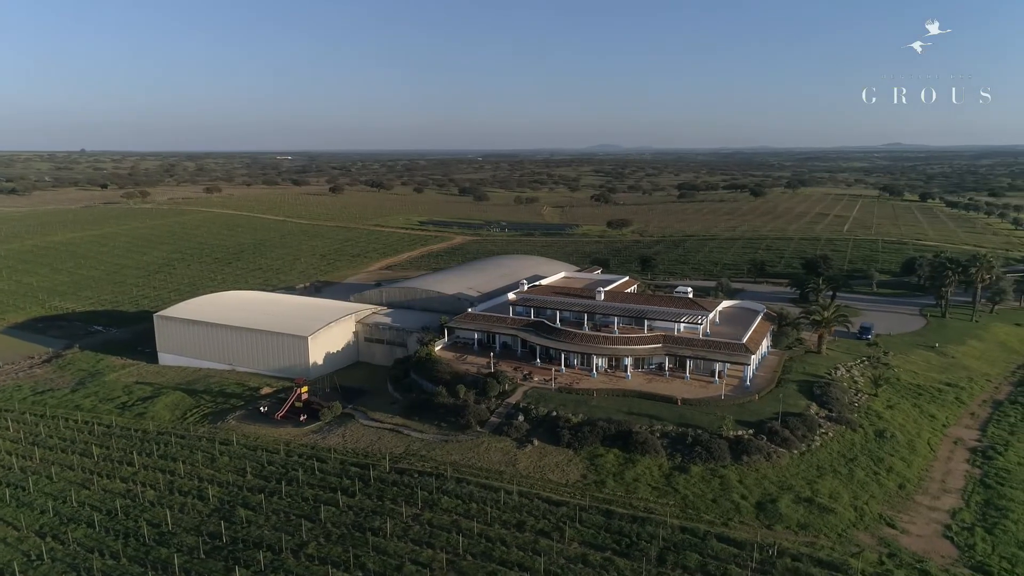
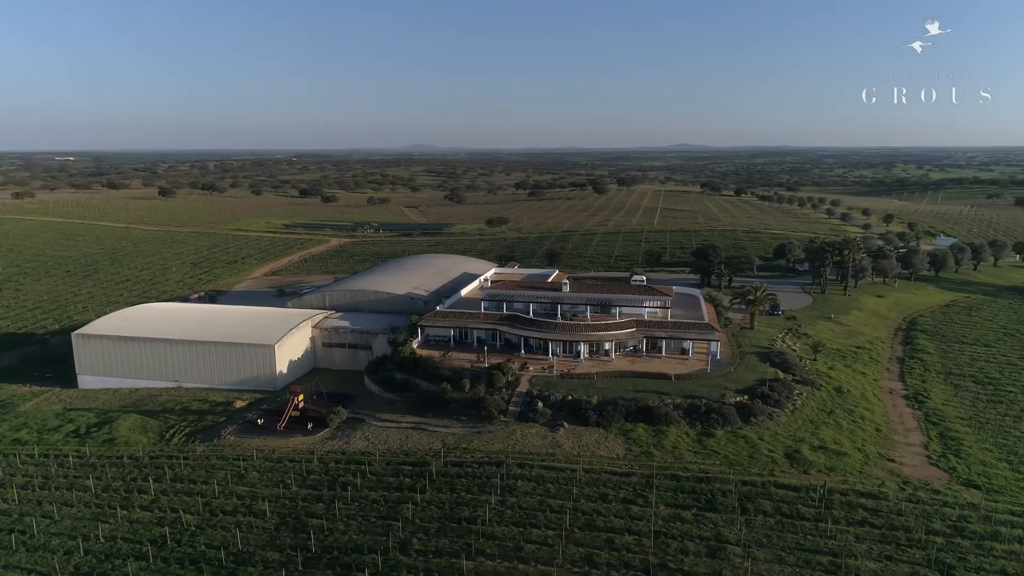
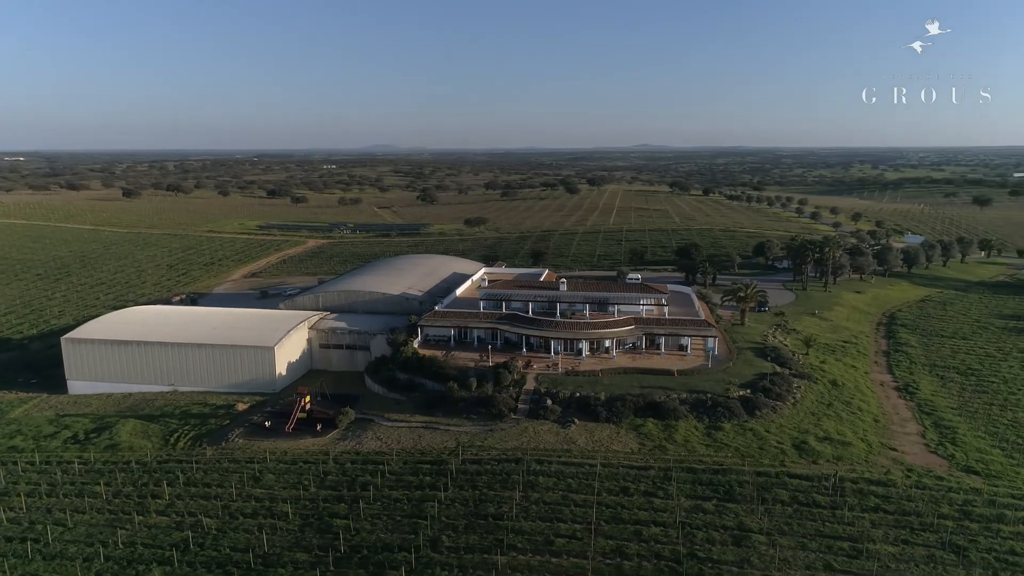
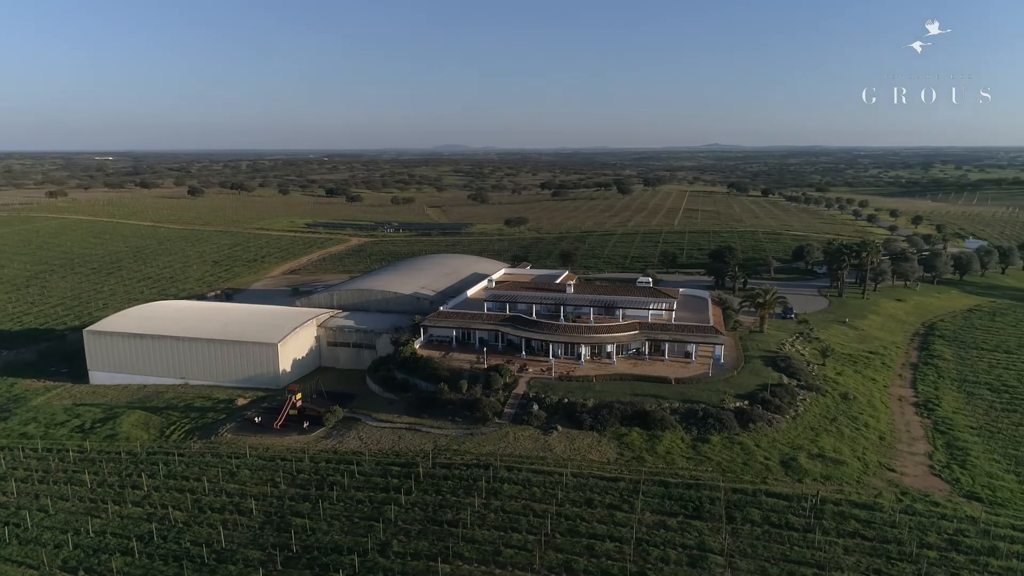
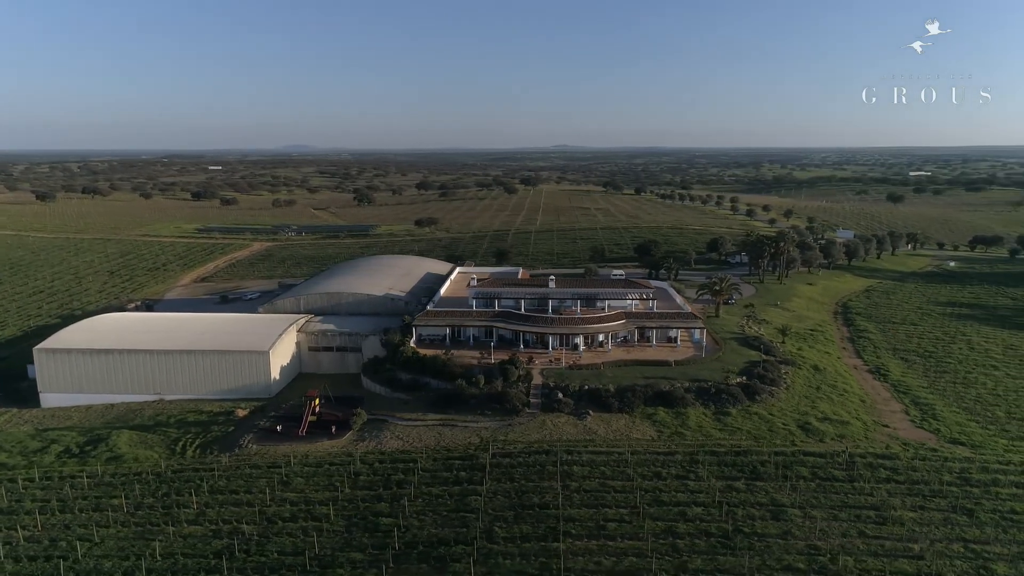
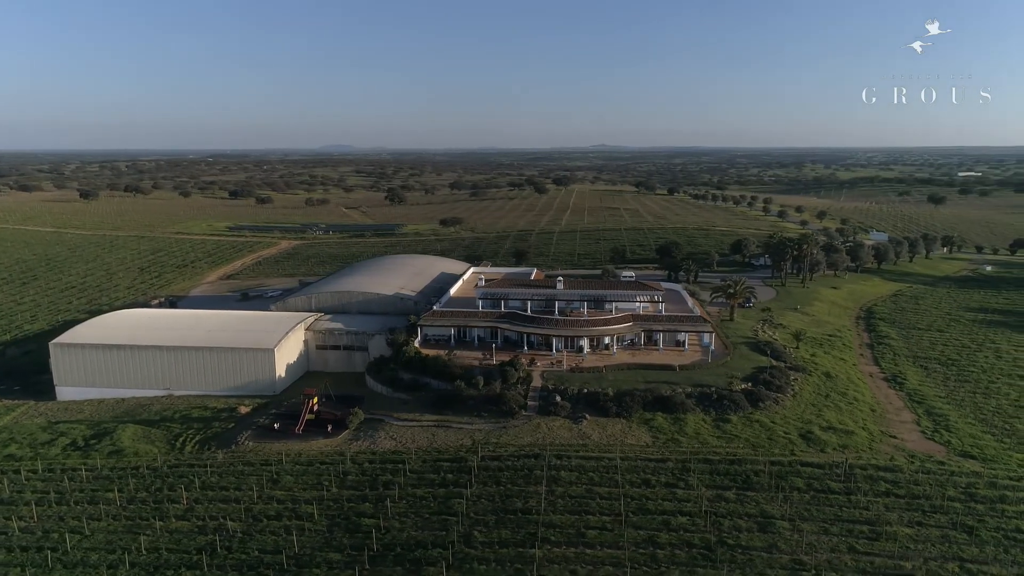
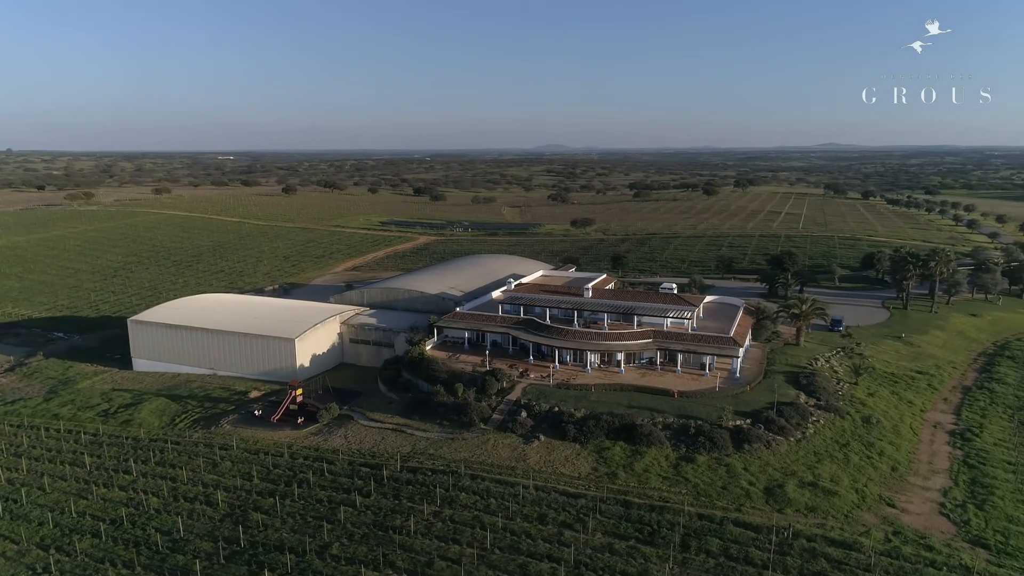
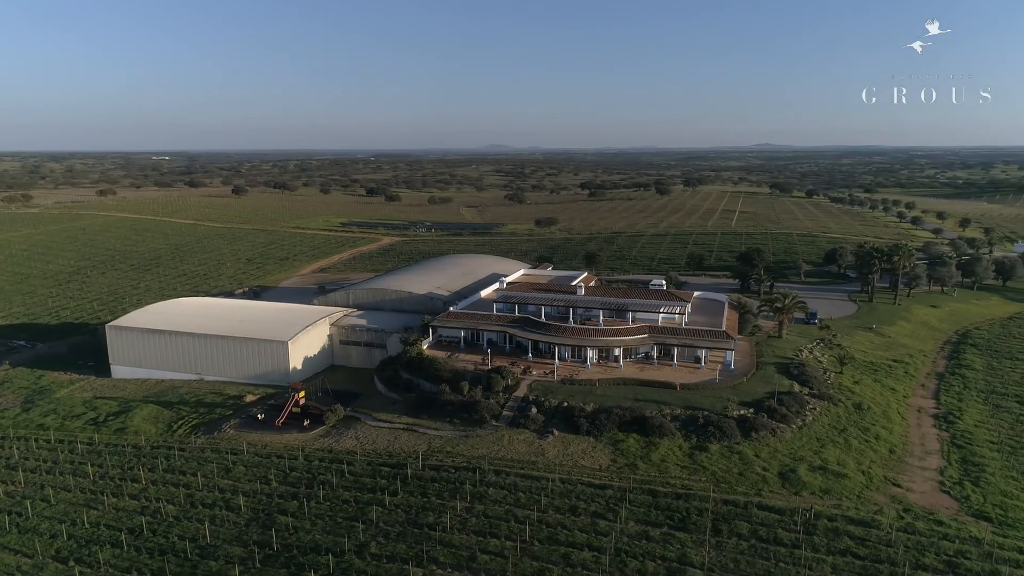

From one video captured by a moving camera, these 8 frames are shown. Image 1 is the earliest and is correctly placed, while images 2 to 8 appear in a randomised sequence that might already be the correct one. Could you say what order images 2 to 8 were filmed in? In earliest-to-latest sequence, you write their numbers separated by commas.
7, 8, 4, 2, 3, 6, 5
